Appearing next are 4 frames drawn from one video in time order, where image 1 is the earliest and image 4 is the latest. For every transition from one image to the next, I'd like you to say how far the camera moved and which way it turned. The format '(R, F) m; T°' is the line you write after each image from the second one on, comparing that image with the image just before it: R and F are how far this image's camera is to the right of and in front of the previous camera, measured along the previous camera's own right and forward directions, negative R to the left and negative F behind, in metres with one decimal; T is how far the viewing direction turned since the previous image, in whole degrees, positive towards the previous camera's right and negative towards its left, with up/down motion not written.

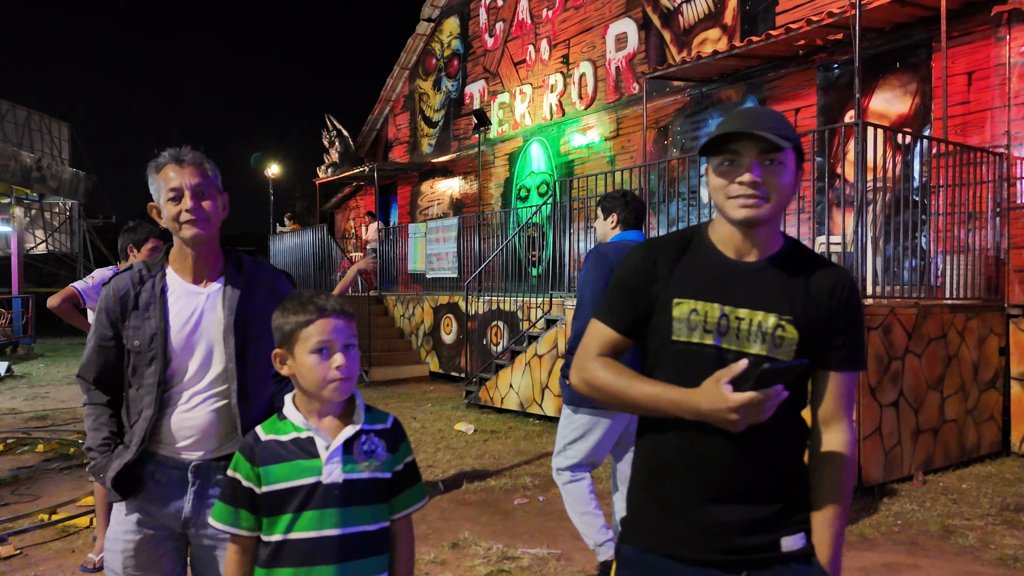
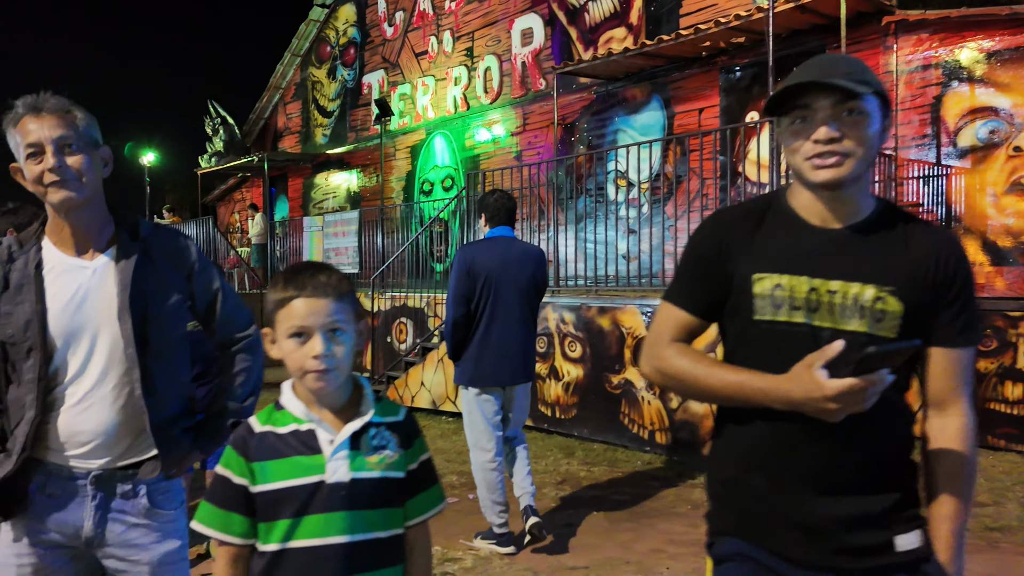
(-0.7, +0.5) m; +9°
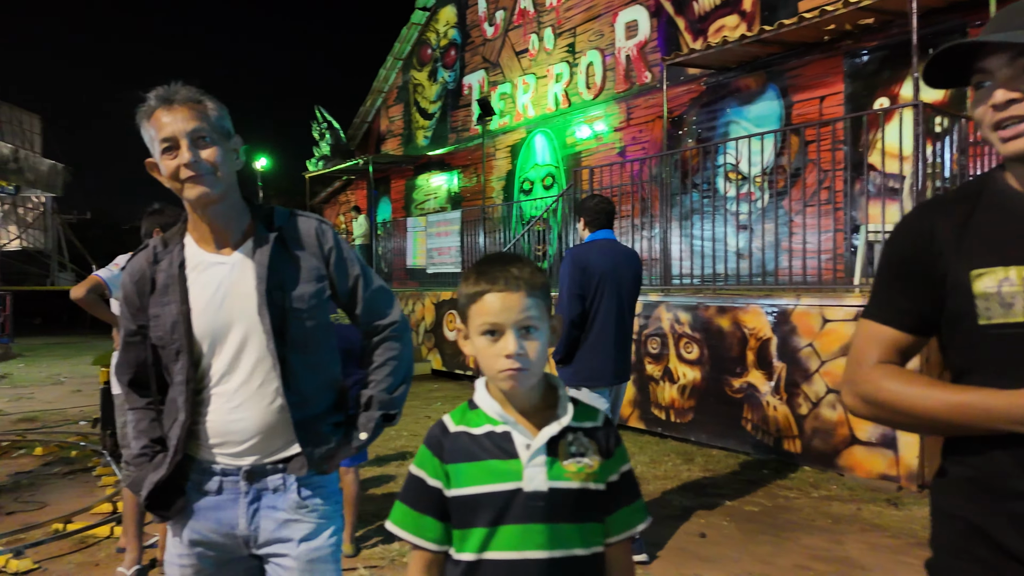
(-0.5, +0.3) m; -7°
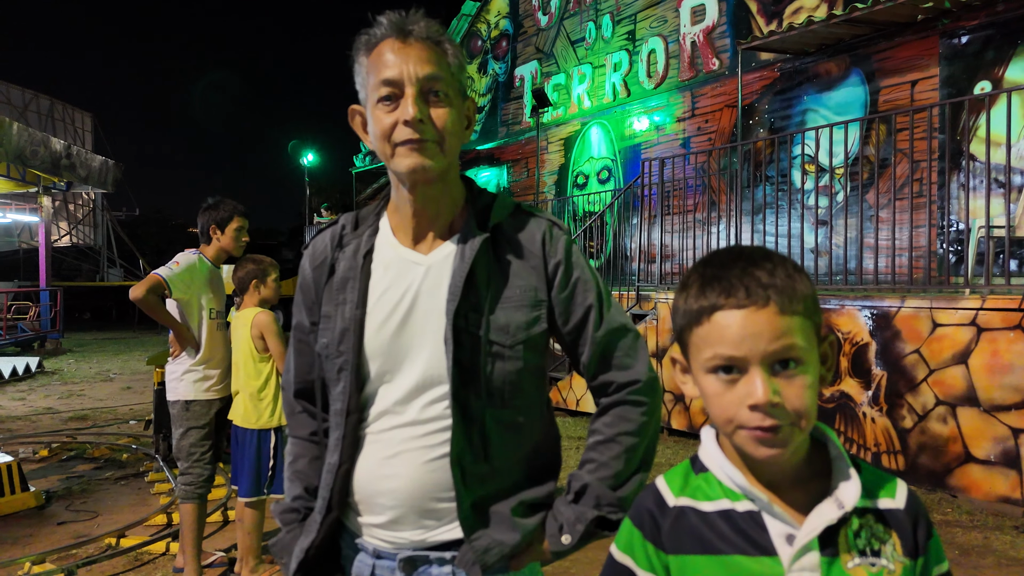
(+0.8, +0.1) m; -39°
